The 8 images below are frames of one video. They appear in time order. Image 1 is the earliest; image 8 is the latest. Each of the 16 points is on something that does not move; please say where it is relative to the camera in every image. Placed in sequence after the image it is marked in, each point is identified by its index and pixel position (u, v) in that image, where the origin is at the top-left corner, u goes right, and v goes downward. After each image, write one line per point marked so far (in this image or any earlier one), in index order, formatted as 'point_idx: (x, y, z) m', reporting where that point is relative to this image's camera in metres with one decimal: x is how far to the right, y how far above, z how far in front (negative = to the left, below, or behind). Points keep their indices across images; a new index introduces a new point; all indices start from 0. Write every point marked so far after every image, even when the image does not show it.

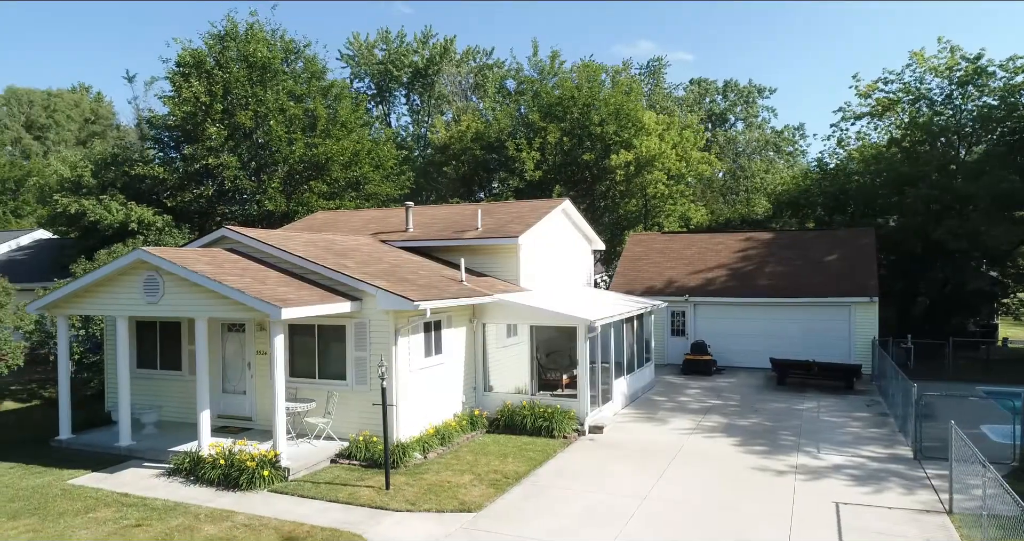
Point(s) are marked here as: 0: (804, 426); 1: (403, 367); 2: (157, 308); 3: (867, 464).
0: (+6.7, -3.6, +15.5) m
1: (-2.1, -1.8, +12.8) m
2: (-6.5, -0.7, +12.4) m
3: (+6.4, -3.5, +12.3) m
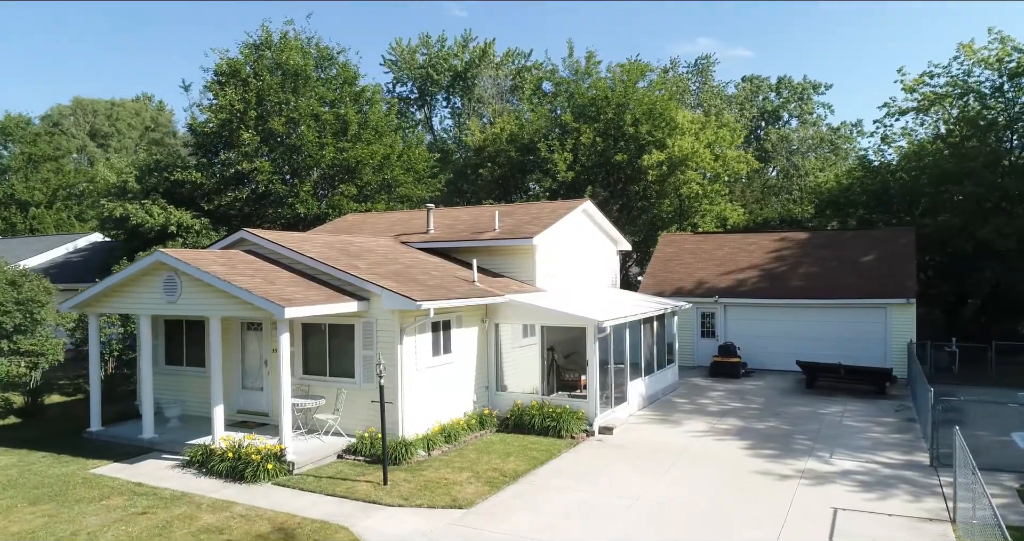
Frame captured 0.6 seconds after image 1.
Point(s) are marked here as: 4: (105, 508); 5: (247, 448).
0: (+6.9, -3.6, +15.1) m
1: (-2.0, -1.8, +13.1) m
2: (-6.4, -0.7, +12.9) m
3: (+6.4, -3.5, +11.9) m
4: (-6.1, -3.5, +10.2) m
5: (-4.6, -3.0, +11.7) m
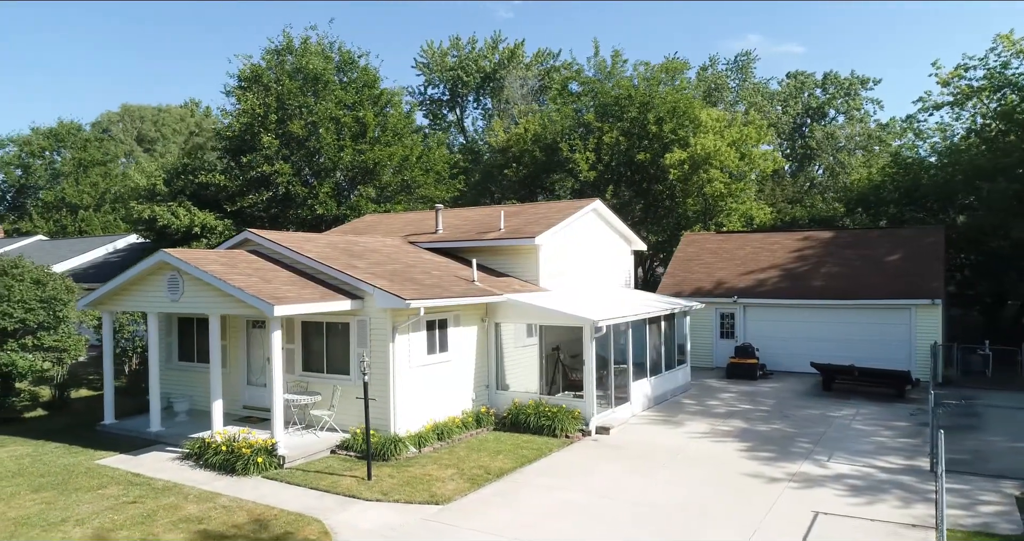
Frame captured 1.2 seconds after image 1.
0: (+6.9, -3.5, +14.7) m
1: (-2.2, -1.8, +13.3) m
2: (-6.6, -0.7, +13.4) m
3: (+6.1, -3.5, +11.6) m
4: (-6.5, -3.5, +10.6) m
5: (-4.9, -3.0, +12.0) m
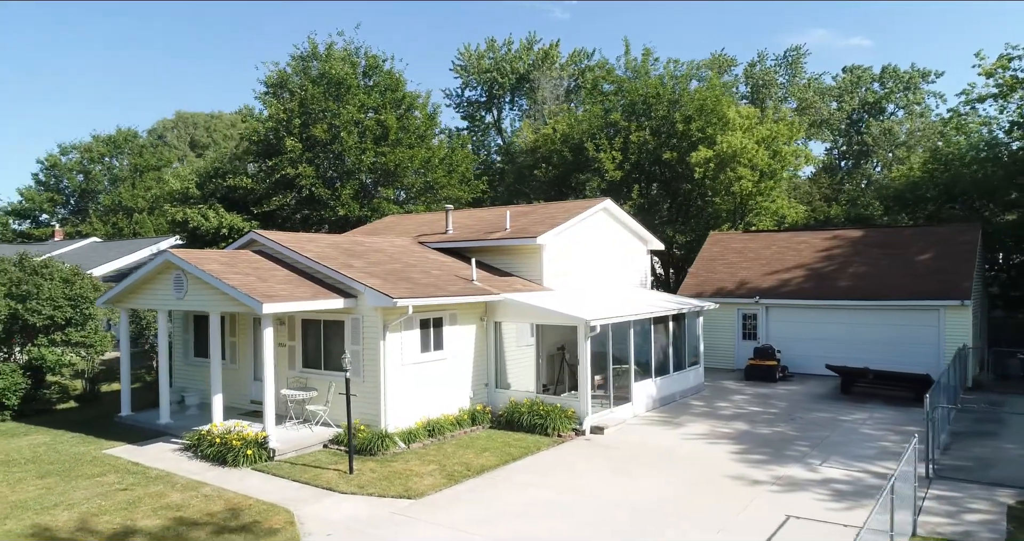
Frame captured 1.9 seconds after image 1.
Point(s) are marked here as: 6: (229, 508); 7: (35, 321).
0: (+6.7, -3.5, +14.3) m
1: (-2.4, -1.8, +13.5) m
2: (-6.8, -0.7, +14.0) m
3: (+5.8, -3.5, +11.2) m
4: (-6.9, -3.5, +11.2) m
5: (-5.2, -3.0, +12.5) m
6: (-4.1, -3.4, +9.7) m
7: (-12.0, -1.3, +17.0) m
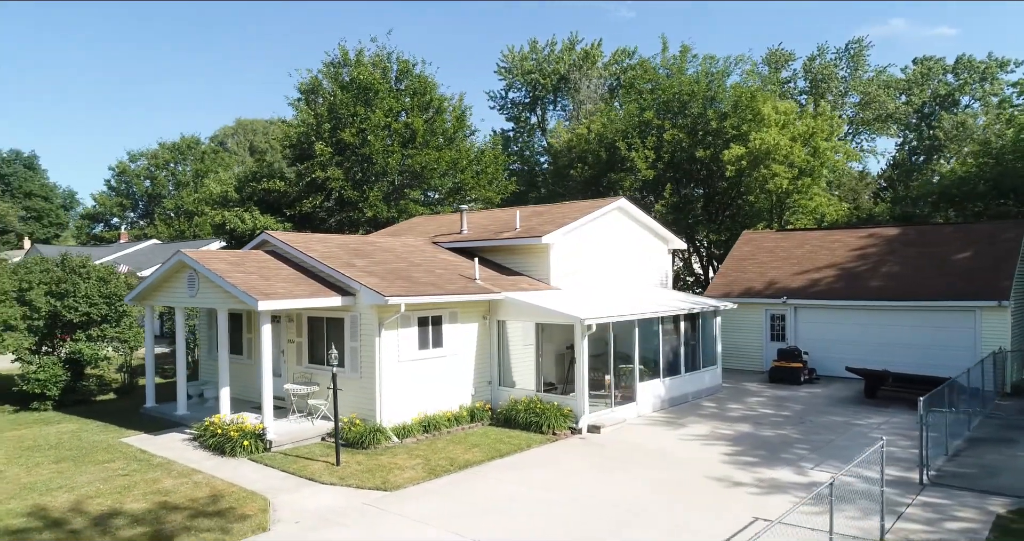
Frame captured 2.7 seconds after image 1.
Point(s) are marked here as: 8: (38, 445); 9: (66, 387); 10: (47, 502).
0: (+6.6, -3.5, +13.8) m
1: (-2.5, -1.8, +13.9) m
2: (-6.9, -0.7, +14.7) m
3: (+5.4, -3.4, +10.8) m
4: (-7.2, -3.5, +11.9) m
5: (-5.4, -3.0, +13.1) m
6: (-4.6, -3.4, +10.2) m
7: (-11.8, -1.2, +18.2) m
8: (-9.6, -3.6, +13.7) m
9: (-12.2, -3.2, +18.6) m
10: (-6.9, -3.4, +10.1) m
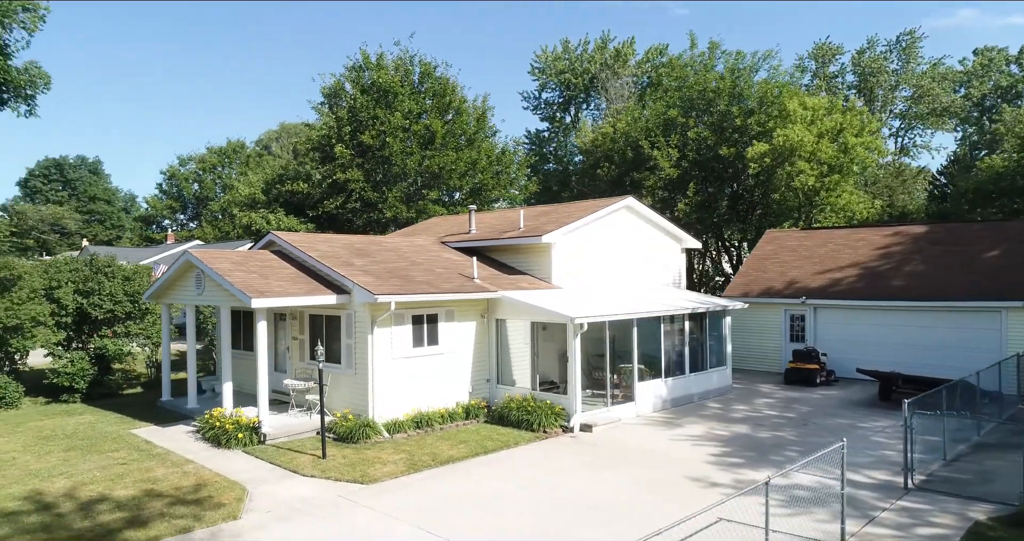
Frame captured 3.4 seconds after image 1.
0: (+6.4, -3.5, +13.5) m
1: (-2.7, -1.7, +14.2) m
2: (-7.0, -0.6, +15.3) m
3: (+5.0, -3.4, +10.6) m
4: (-7.5, -3.4, +12.5) m
5: (-5.6, -2.9, +13.6) m
6: (-5.0, -3.4, +10.7) m
7: (-11.7, -1.2, +19.1) m
8: (-9.8, -3.5, +14.5) m
9: (-12.1, -3.2, +19.6) m
10: (-7.4, -3.4, +10.7) m
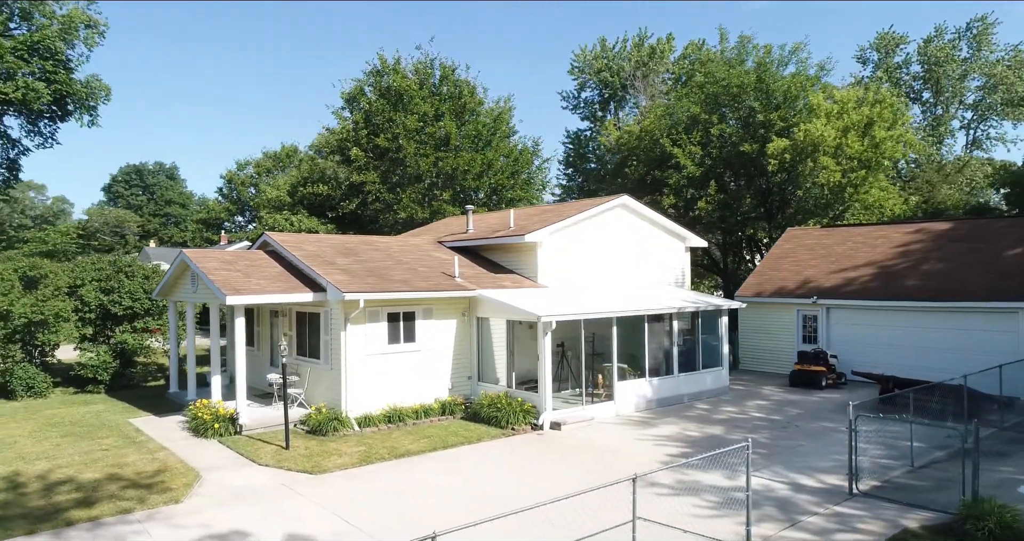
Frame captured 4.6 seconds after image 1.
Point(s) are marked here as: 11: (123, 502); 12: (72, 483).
0: (+5.6, -3.4, +13.1) m
1: (-3.4, -1.7, +14.6) m
2: (-7.6, -0.6, +16.1) m
3: (+4.0, -3.4, +10.4) m
4: (-8.3, -3.4, +13.4) m
5: (-6.3, -2.9, +14.3) m
6: (-6.0, -3.3, +11.4) m
7: (-11.9, -1.2, +20.4) m
8: (-10.4, -3.5, +15.6) m
9: (-12.2, -3.2, +20.8) m
10: (-8.3, -3.4, +11.6) m
11: (-5.7, -3.4, +9.9) m
12: (-6.9, -3.3, +10.6) m
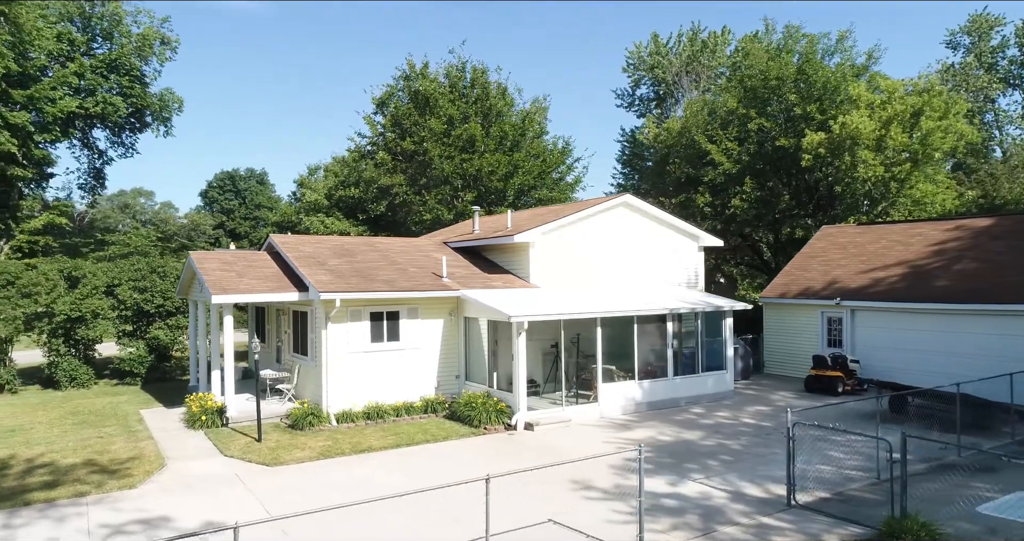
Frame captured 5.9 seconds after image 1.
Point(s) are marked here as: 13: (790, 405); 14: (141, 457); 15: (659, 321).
0: (+4.9, -3.5, +12.6) m
1: (-3.9, -1.7, +15.1) m
2: (-7.9, -0.6, +17.1) m
3: (+2.9, -3.4, +10.1) m
4: (-9.0, -3.4, +14.5) m
5: (-6.9, -2.9, +15.2) m
6: (-6.9, -3.4, +12.2) m
7: (-11.7, -1.2, +21.8) m
8: (-10.8, -3.5, +17.0) m
9: (-12.0, -3.2, +22.3) m
10: (-9.2, -3.4, +12.7) m
11: (-6.7, -3.4, +10.7) m
12: (-7.9, -3.4, +11.6) m
13: (+7.4, -3.5, +17.7) m
14: (-6.7, -3.4, +12.2) m
15: (+3.7, -1.3, +17.3) m
